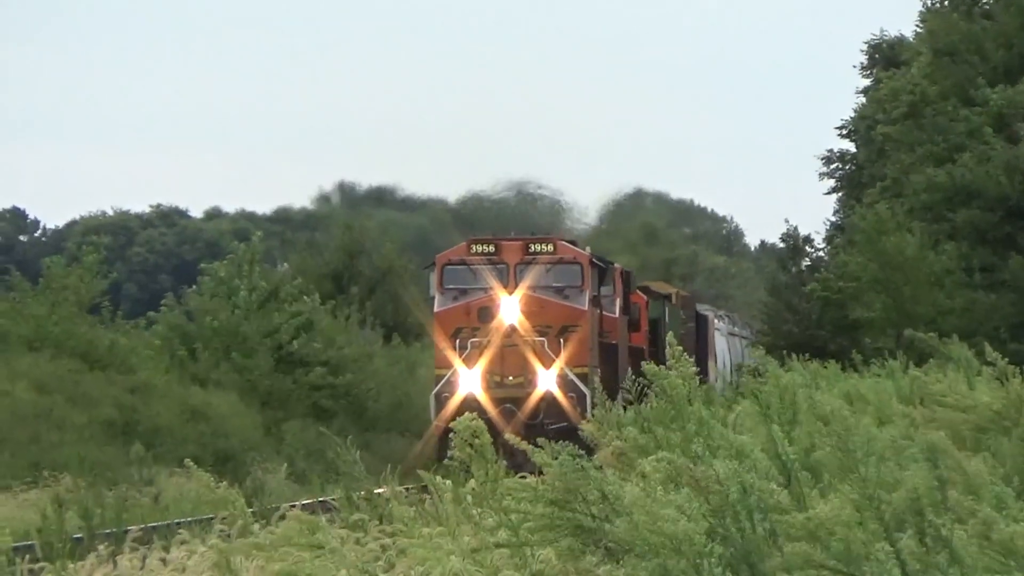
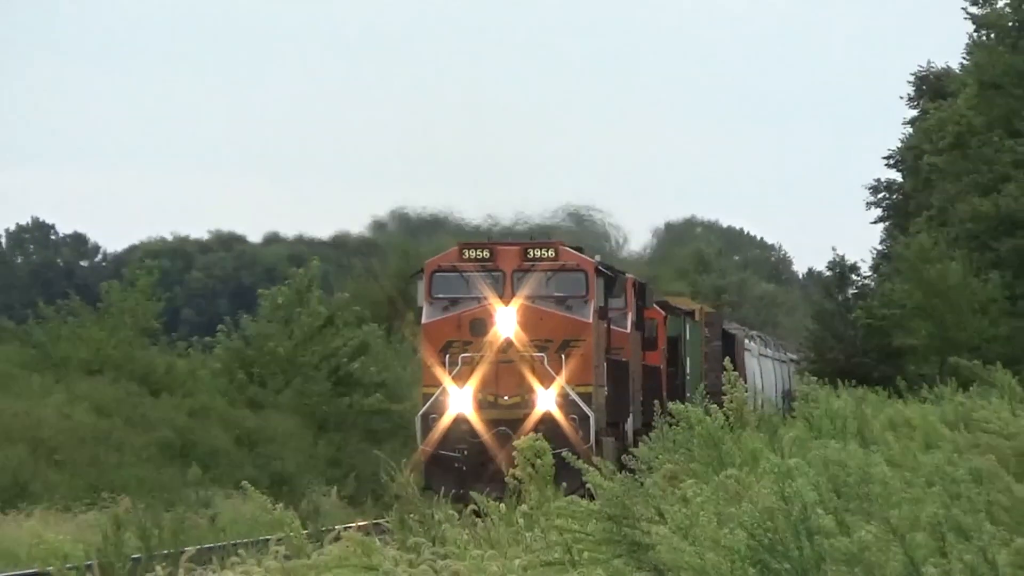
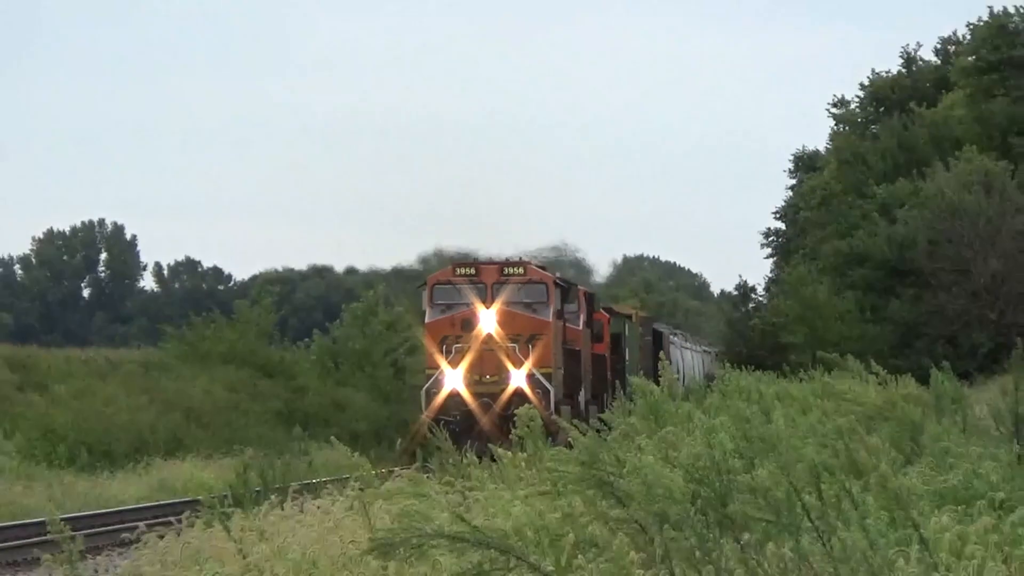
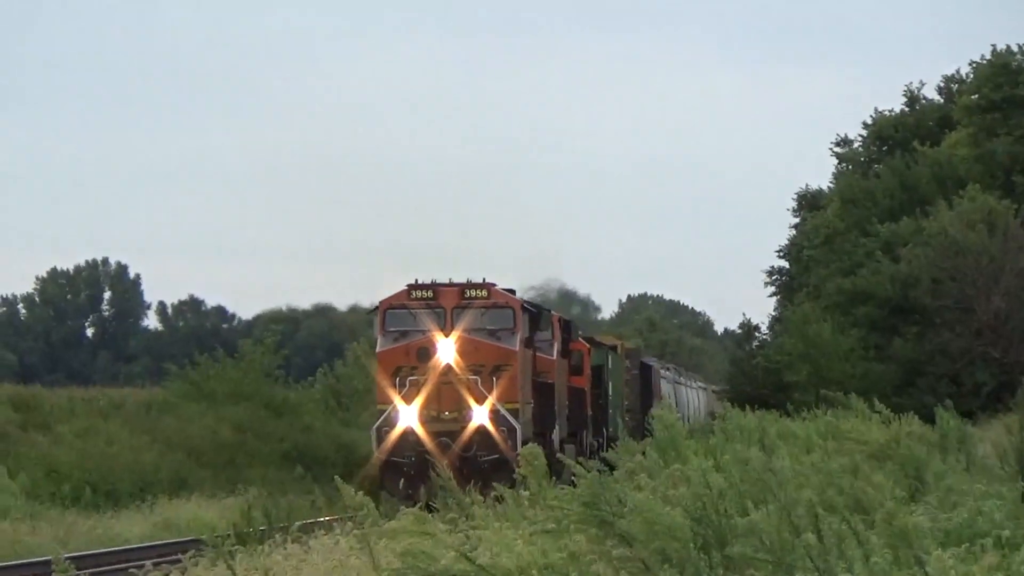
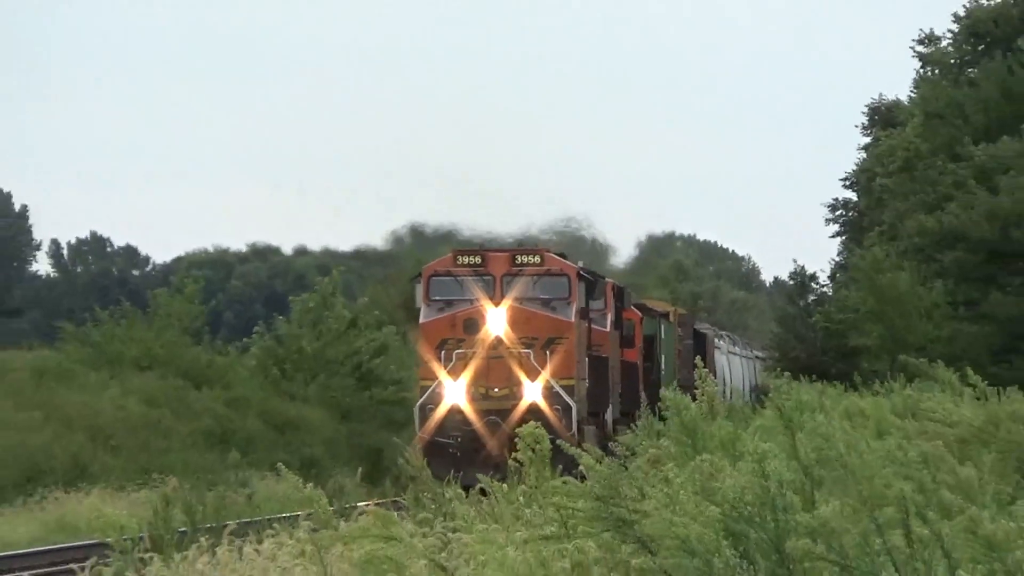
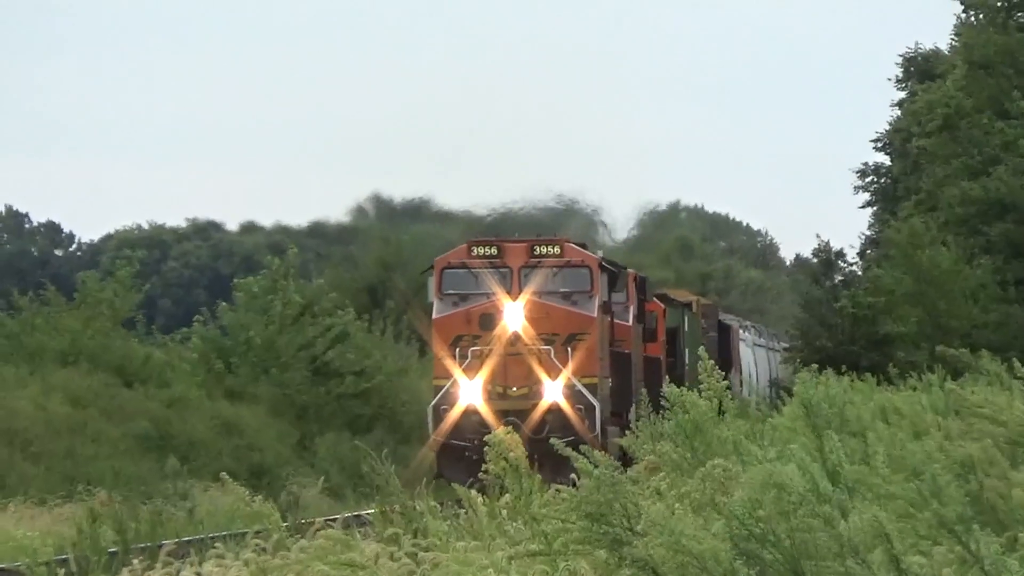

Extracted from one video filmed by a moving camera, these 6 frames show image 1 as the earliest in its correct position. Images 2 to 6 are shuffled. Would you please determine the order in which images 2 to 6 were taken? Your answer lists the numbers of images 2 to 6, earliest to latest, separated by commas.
6, 2, 5, 3, 4
